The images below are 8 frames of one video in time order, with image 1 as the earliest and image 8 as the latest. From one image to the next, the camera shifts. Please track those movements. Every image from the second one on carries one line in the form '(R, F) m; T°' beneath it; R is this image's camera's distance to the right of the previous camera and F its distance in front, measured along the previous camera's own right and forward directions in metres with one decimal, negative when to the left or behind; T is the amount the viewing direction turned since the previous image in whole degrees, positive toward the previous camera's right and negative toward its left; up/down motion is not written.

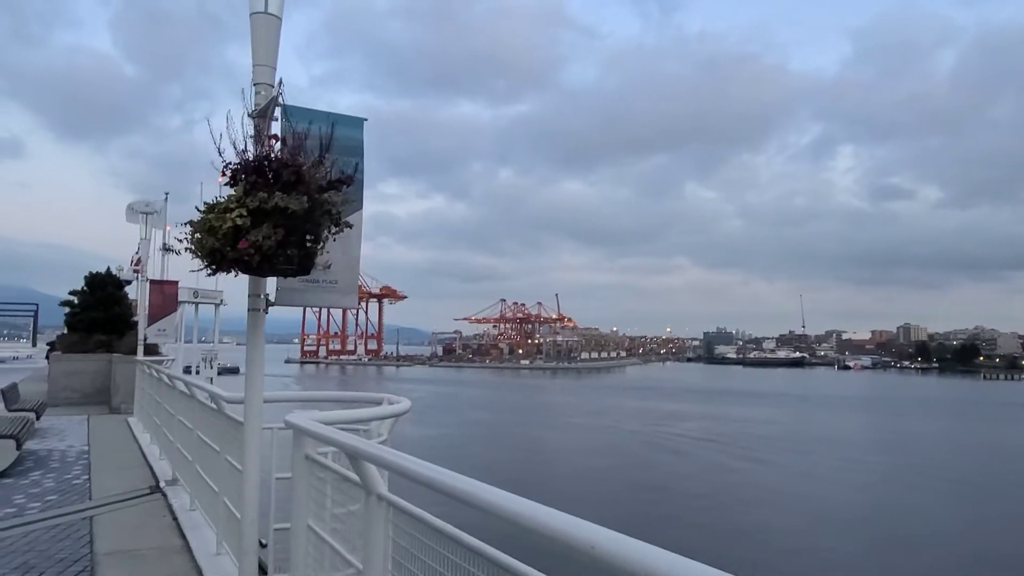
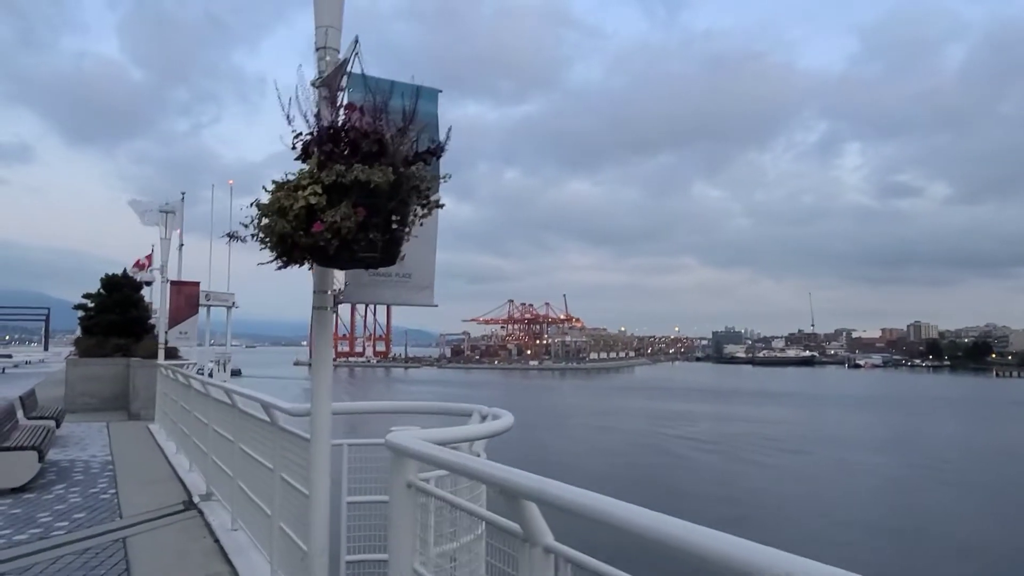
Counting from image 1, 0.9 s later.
(-0.4, +0.5) m; -1°
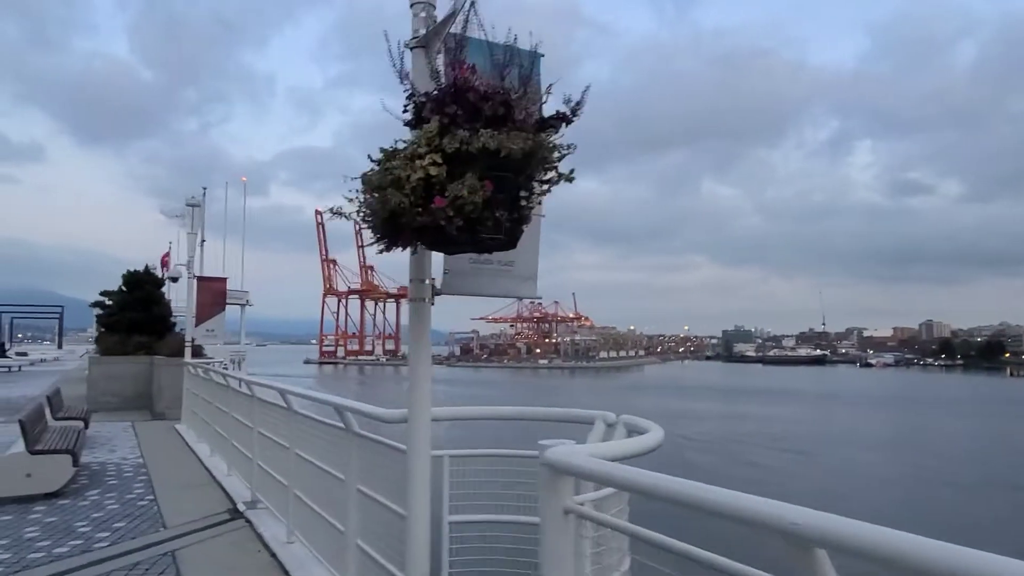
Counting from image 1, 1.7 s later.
(-0.4, +0.4) m; -1°
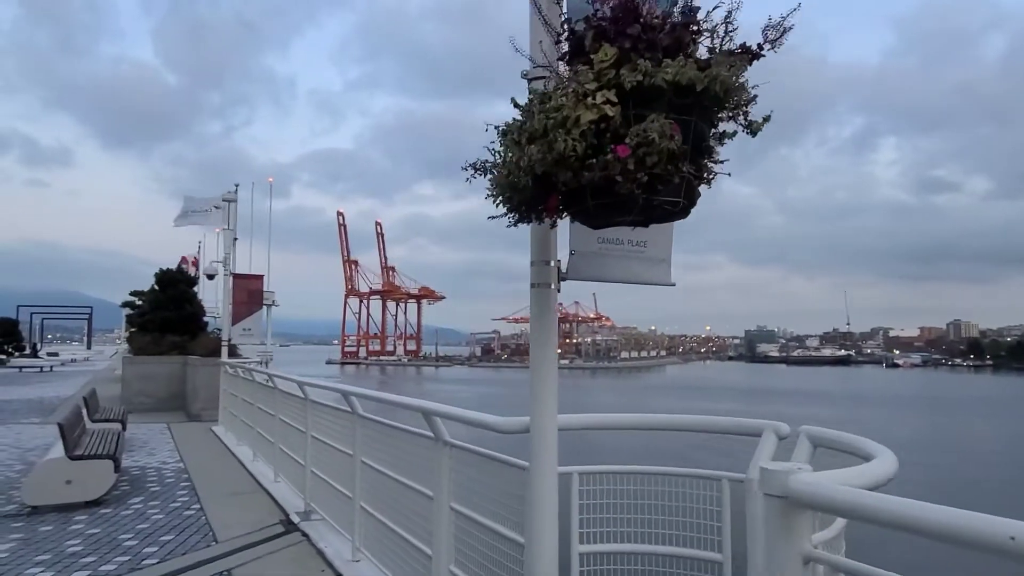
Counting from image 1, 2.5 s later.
(-0.4, +0.5) m; -2°
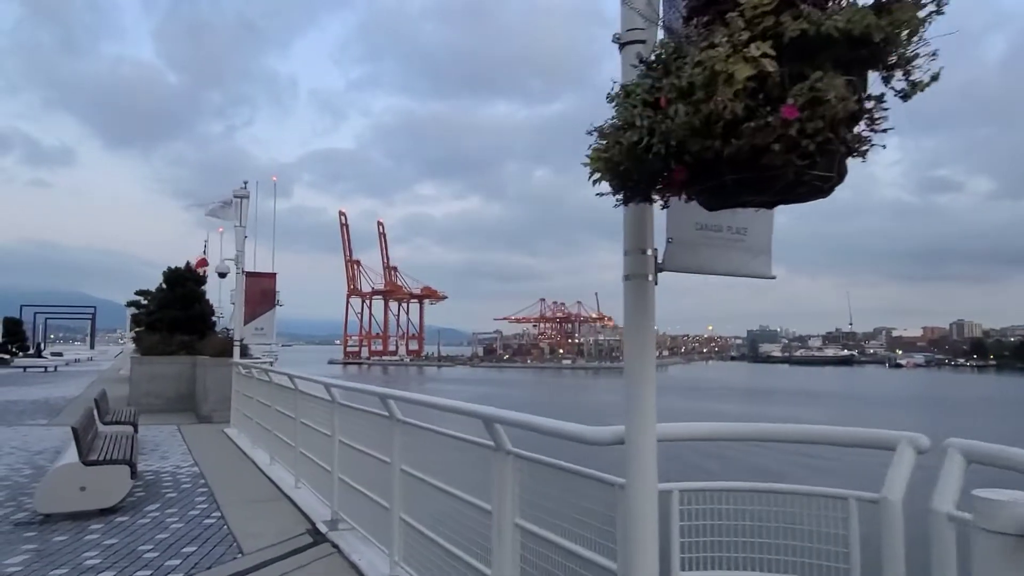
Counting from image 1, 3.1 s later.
(-0.2, +0.3) m; 0°
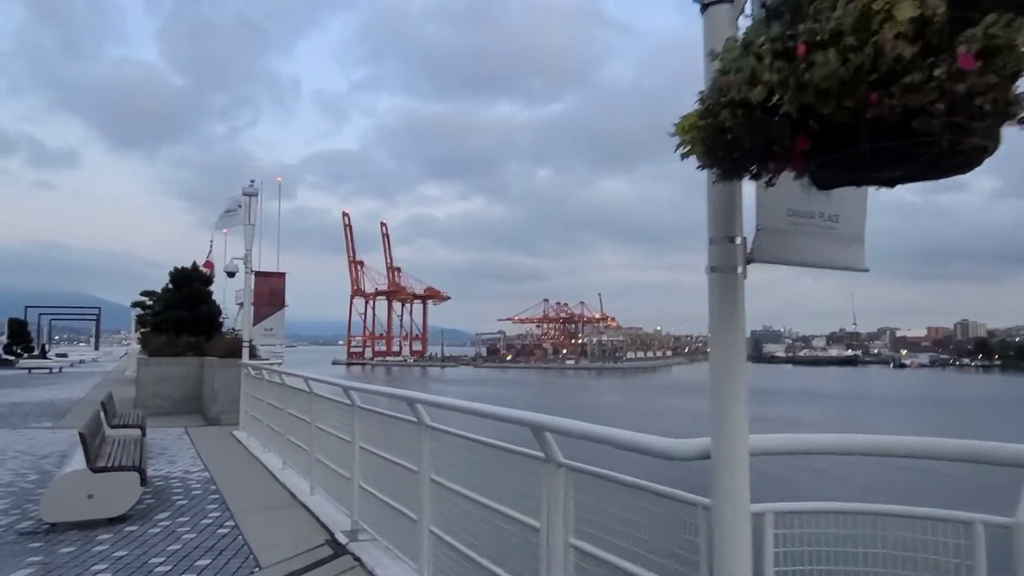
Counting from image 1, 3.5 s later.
(-0.2, +0.3) m; 0°
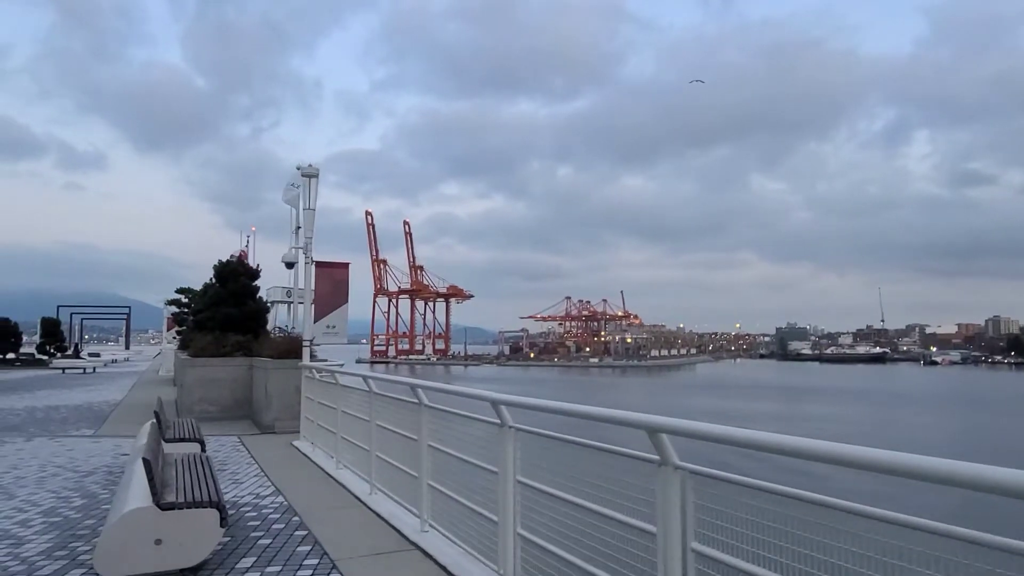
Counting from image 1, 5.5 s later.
(-0.9, +1.3) m; -2°
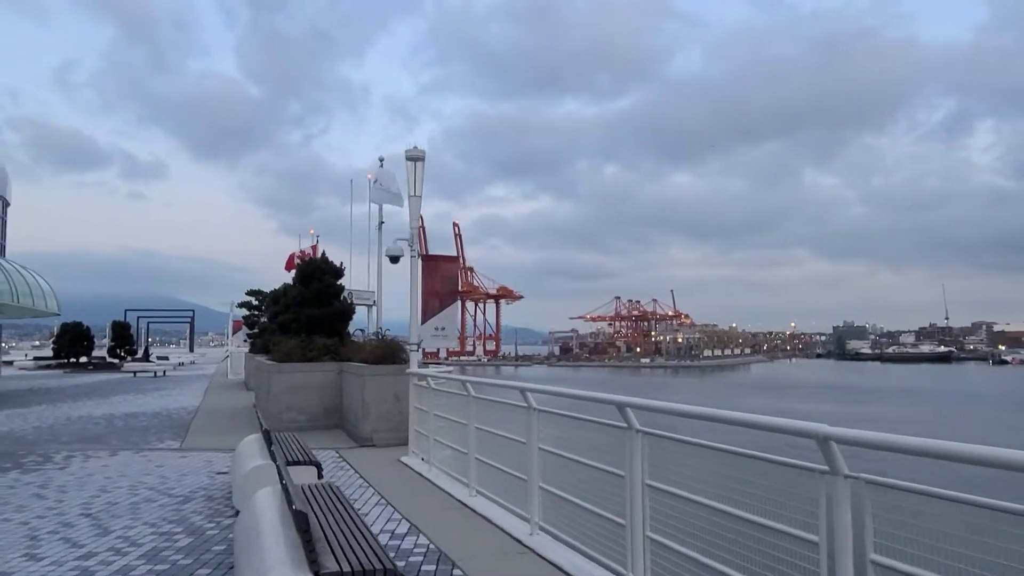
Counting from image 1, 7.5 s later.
(-0.9, +1.2) m; -4°
